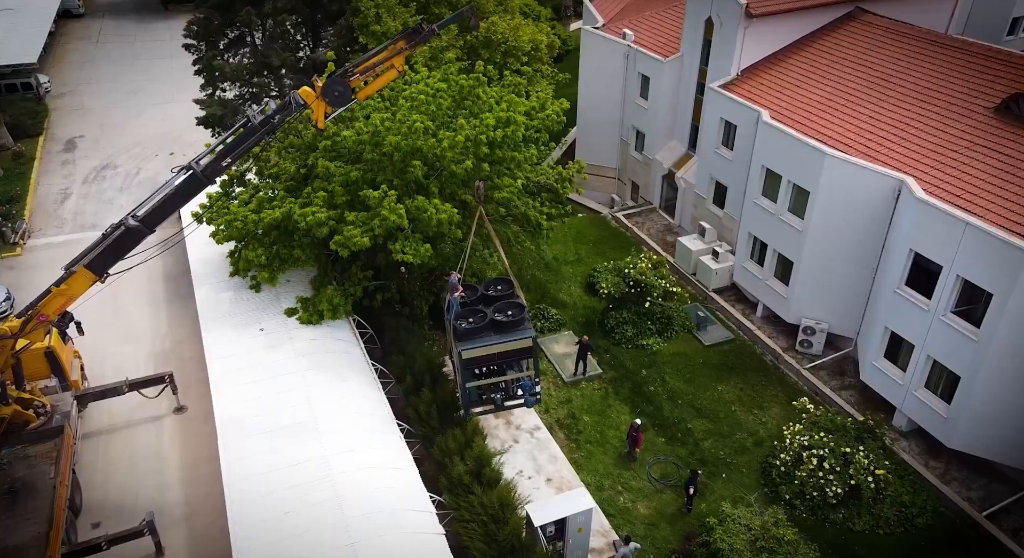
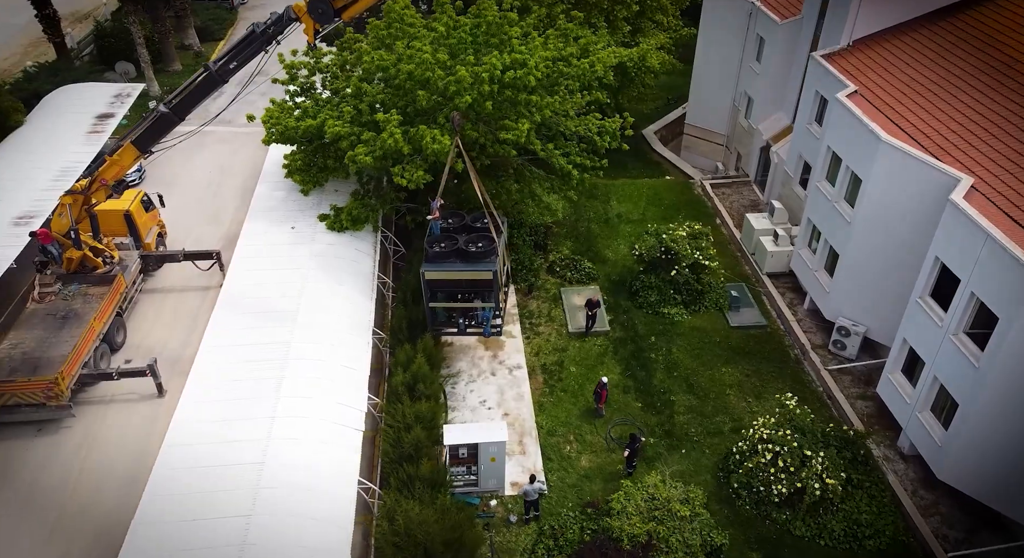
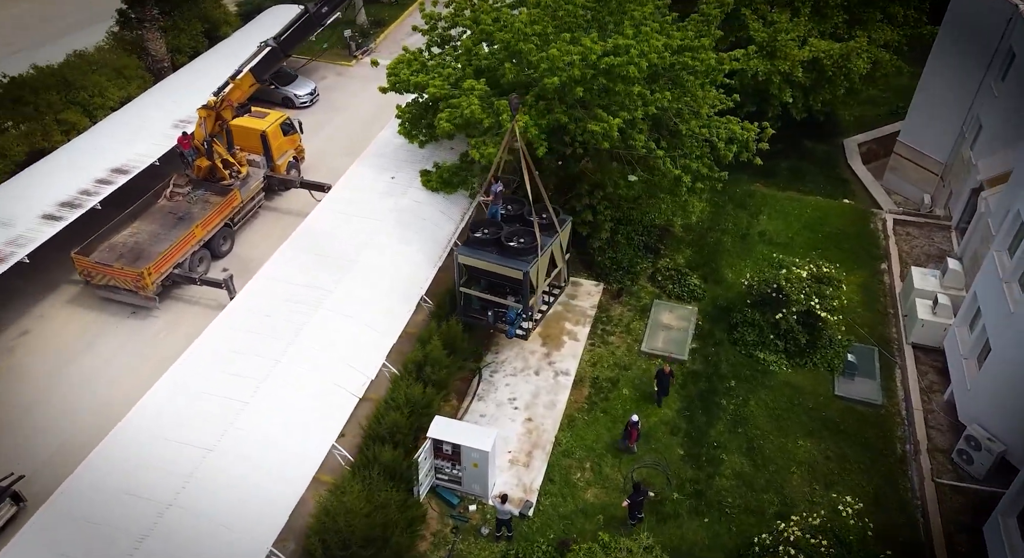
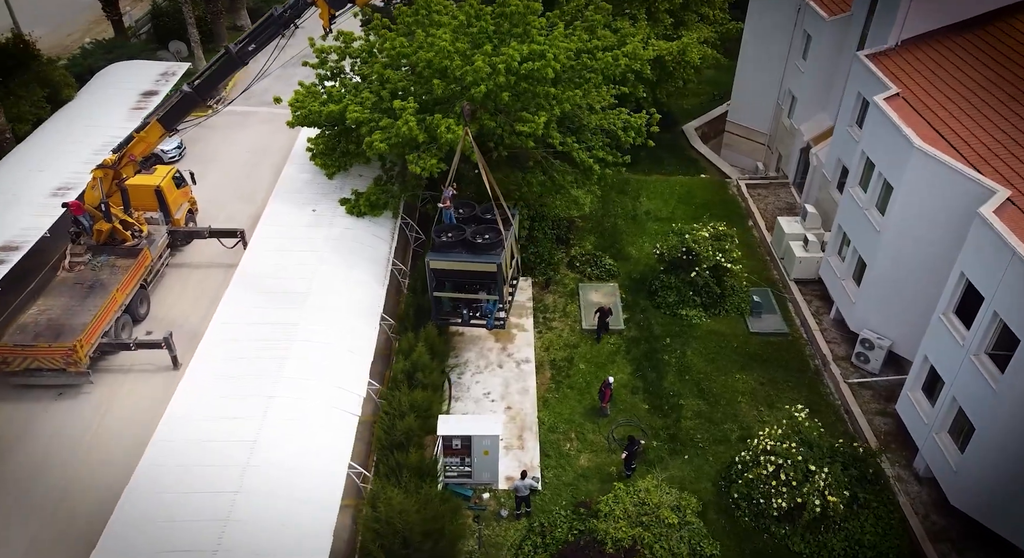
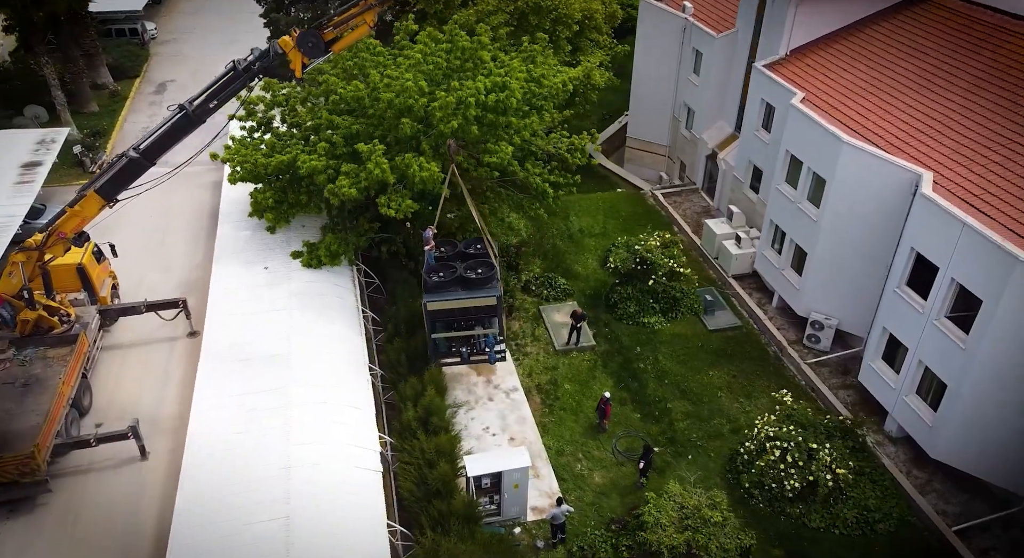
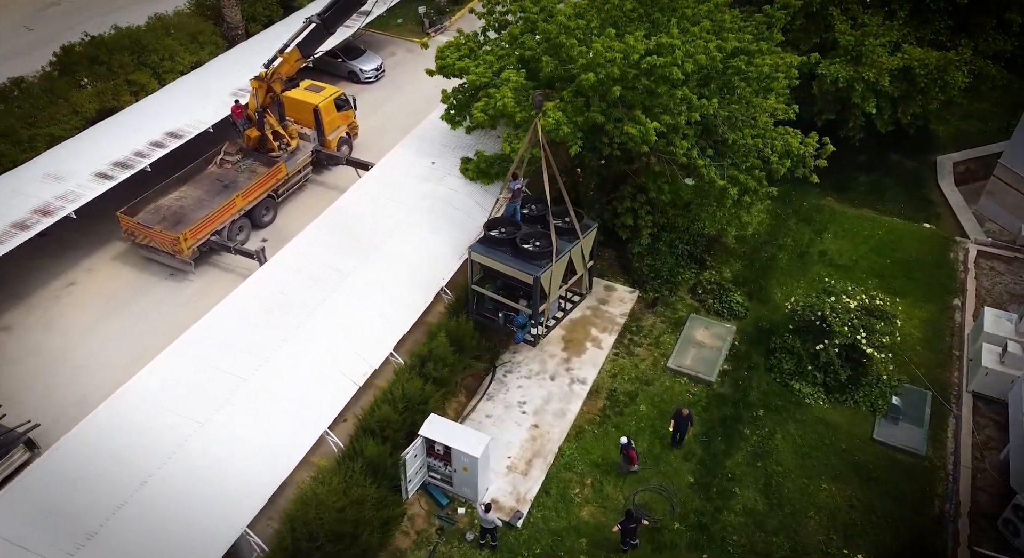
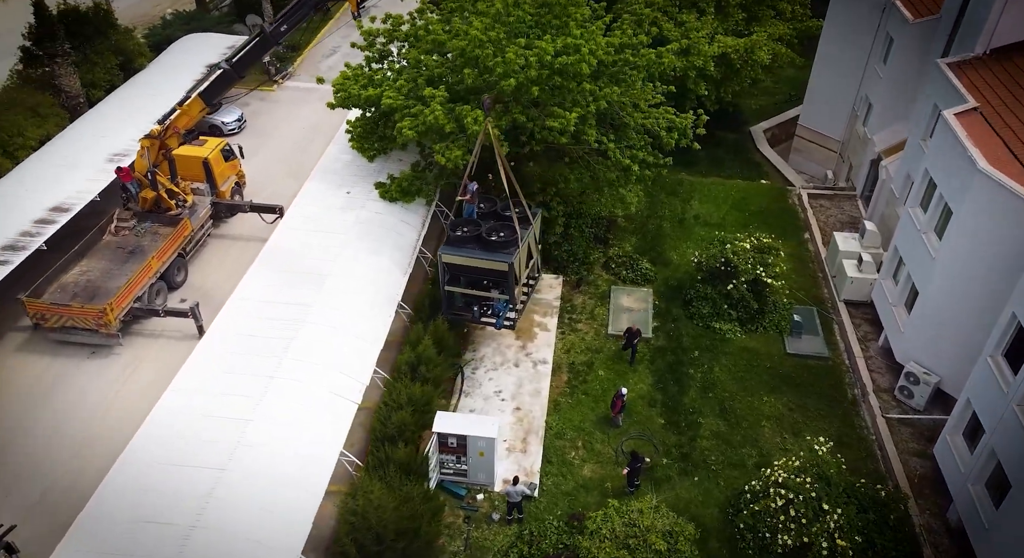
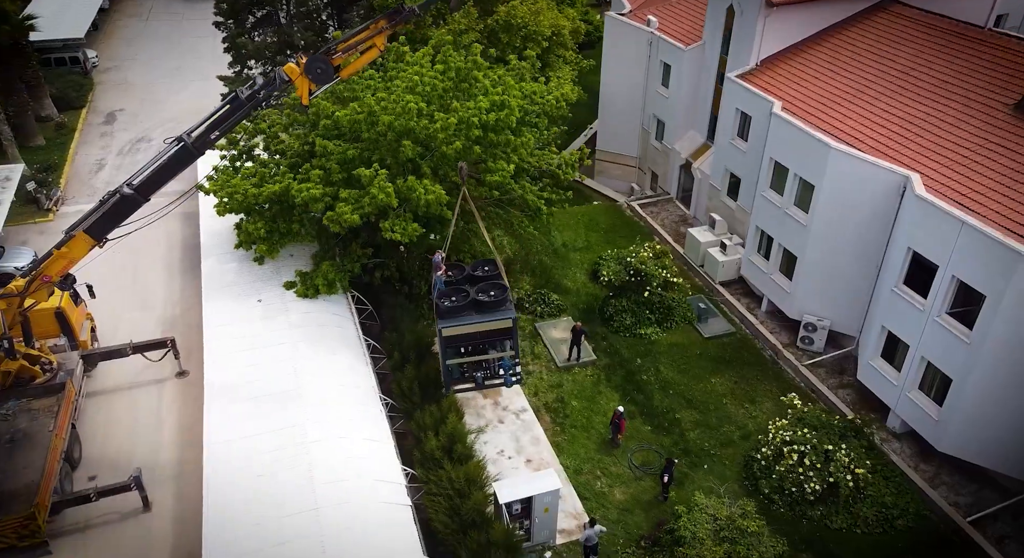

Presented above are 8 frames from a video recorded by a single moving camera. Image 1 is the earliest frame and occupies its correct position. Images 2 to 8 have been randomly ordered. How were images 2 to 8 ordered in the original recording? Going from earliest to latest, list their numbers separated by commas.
8, 5, 2, 4, 7, 3, 6
